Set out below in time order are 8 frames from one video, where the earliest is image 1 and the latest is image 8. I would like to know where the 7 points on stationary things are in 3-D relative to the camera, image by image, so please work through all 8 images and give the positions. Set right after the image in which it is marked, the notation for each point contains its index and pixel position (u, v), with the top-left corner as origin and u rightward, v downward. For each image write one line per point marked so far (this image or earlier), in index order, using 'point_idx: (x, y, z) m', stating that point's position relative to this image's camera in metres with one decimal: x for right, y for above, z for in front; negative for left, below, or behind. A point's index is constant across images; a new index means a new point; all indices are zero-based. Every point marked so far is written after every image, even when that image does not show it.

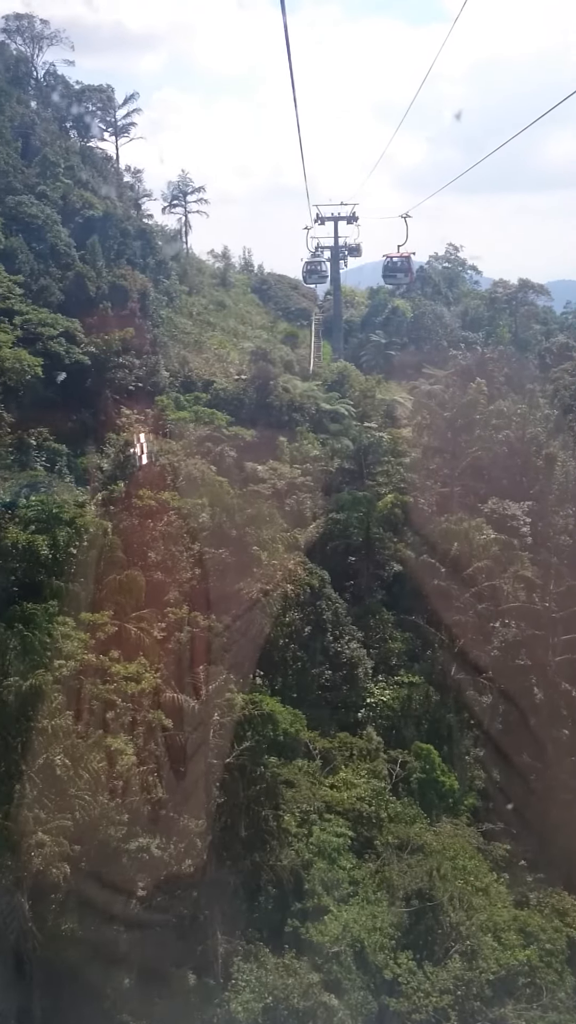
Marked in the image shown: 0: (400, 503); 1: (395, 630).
0: (+2.1, +0.1, +18.1) m
1: (+1.8, -1.9, +16.2) m
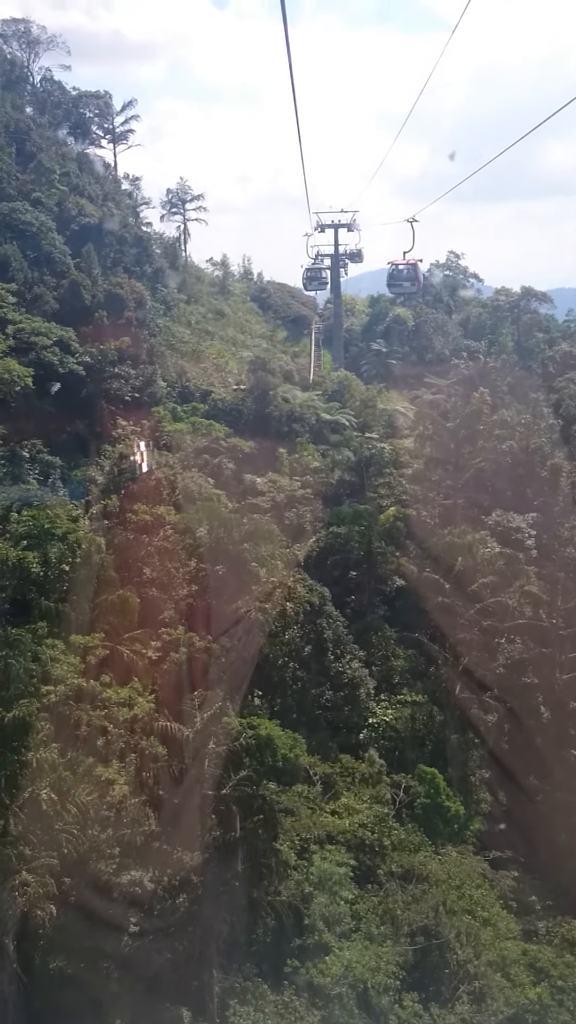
0: (+2.1, -0.1, +17.6) m
1: (+1.8, -2.2, +15.7) m
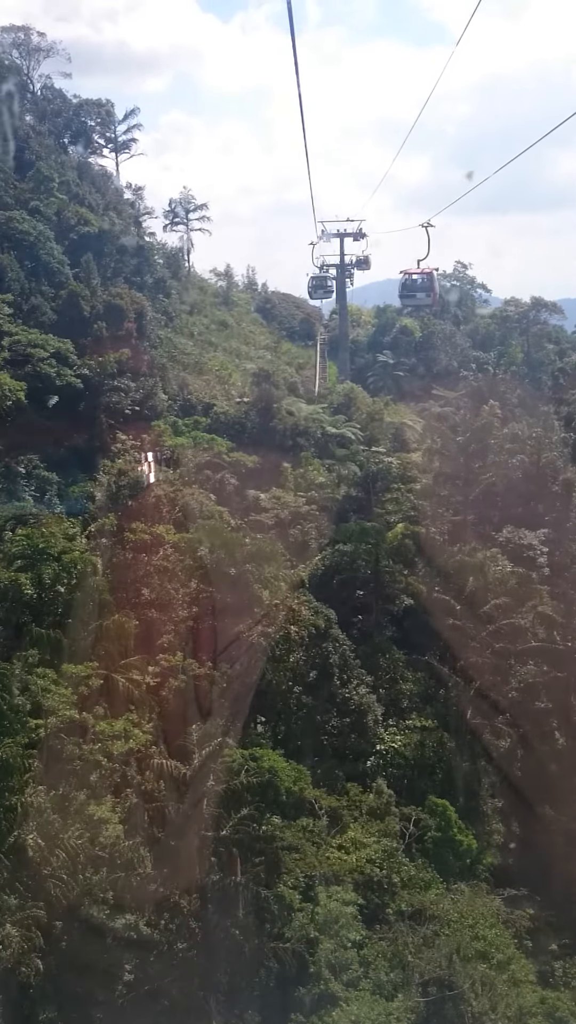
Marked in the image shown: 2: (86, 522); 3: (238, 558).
0: (+2.2, -0.4, +17.1) m
1: (+1.8, -2.4, +15.1) m
2: (-3.1, -0.2, +15.0) m
3: (-0.7, -0.7, +13.6) m
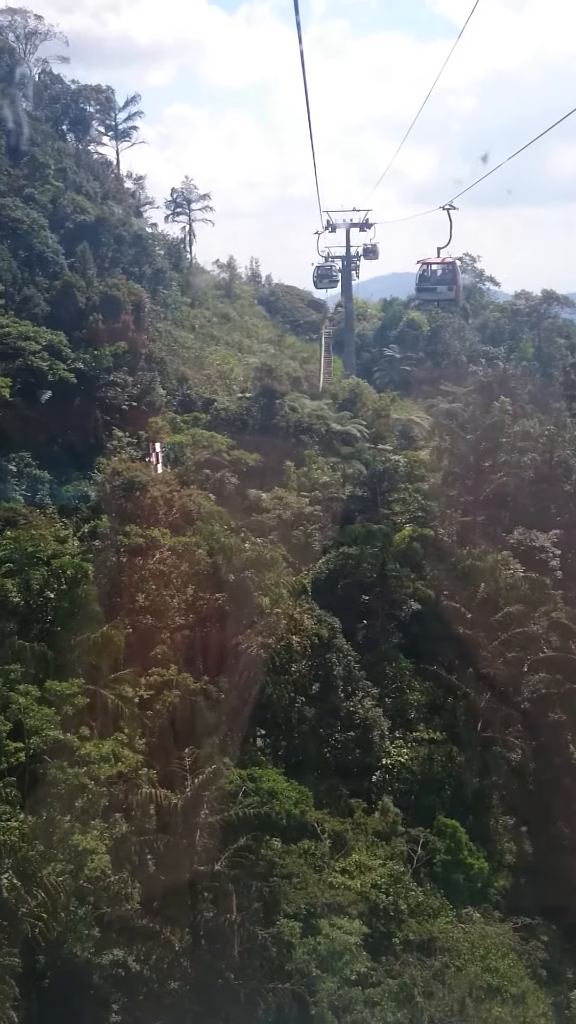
0: (+2.2, -0.4, +16.3) m
1: (+1.8, -2.5, +14.4) m
2: (-3.1, -0.2, +14.3) m
3: (-0.7, -0.7, +12.9) m
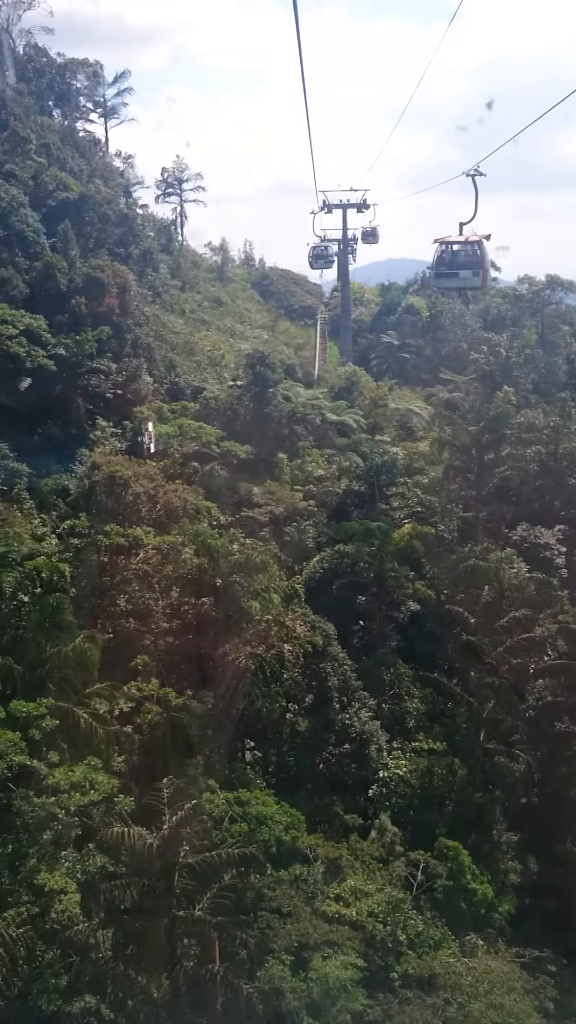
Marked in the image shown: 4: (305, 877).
0: (+2.1, -0.4, +15.5) m
1: (+1.7, -2.4, +13.6) m
2: (-3.2, -0.1, +13.4) m
3: (-0.8, -0.7, +12.0) m
4: (+0.2, -3.7, +9.9) m
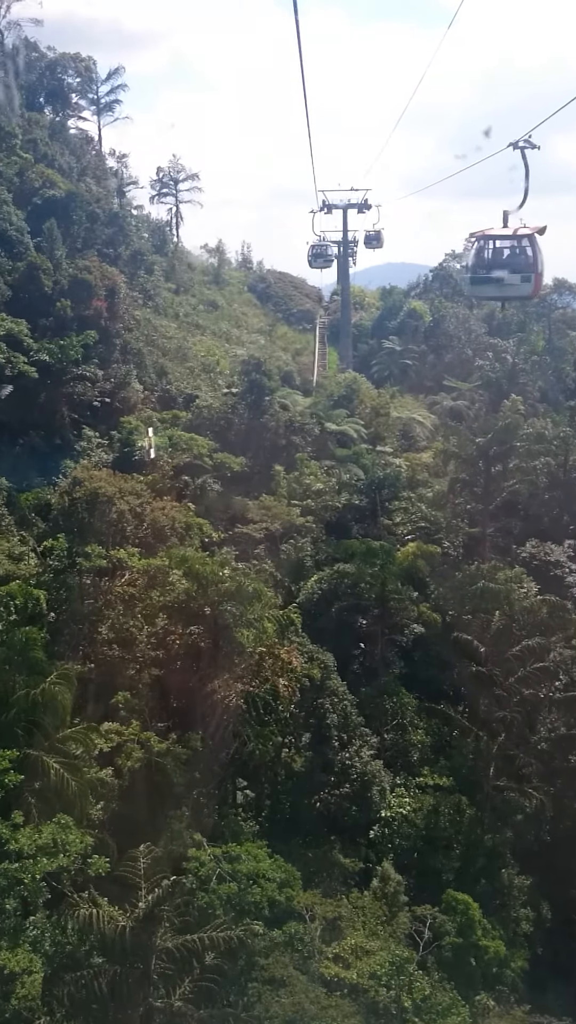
0: (+2.0, -0.6, +14.6) m
1: (+1.7, -2.7, +12.7) m
2: (-3.2, -0.3, +12.5) m
3: (-0.8, -0.9, +11.1) m
4: (+0.1, -3.9, +9.0) m
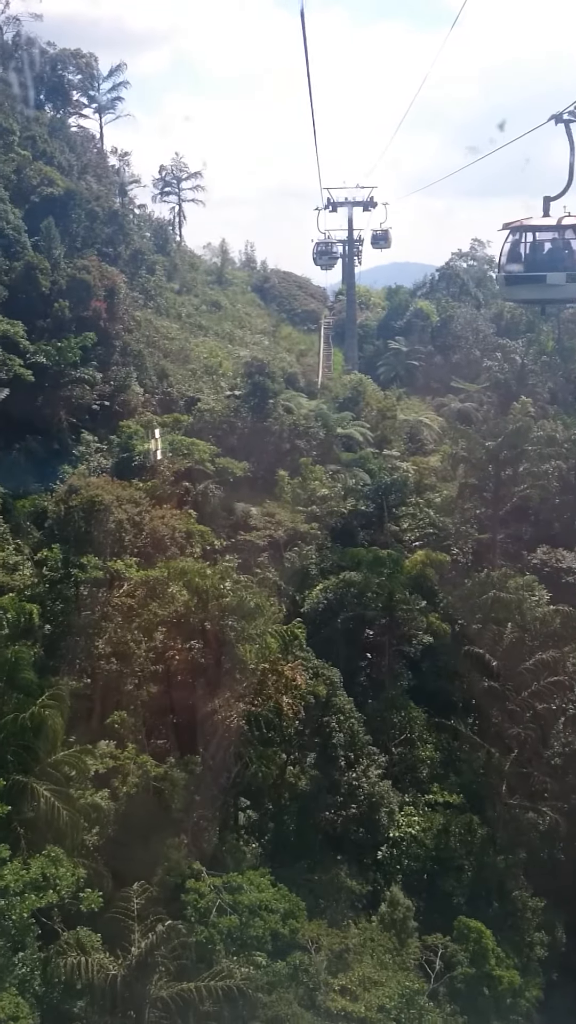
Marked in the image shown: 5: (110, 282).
0: (+2.1, -0.7, +14.1) m
1: (+1.7, -2.8, +12.3) m
2: (-3.2, -0.4, +12.1) m
3: (-0.8, -1.0, +10.7) m
4: (+0.2, -4.0, +8.5) m
5: (-3.2, +4.2, +18.1) m
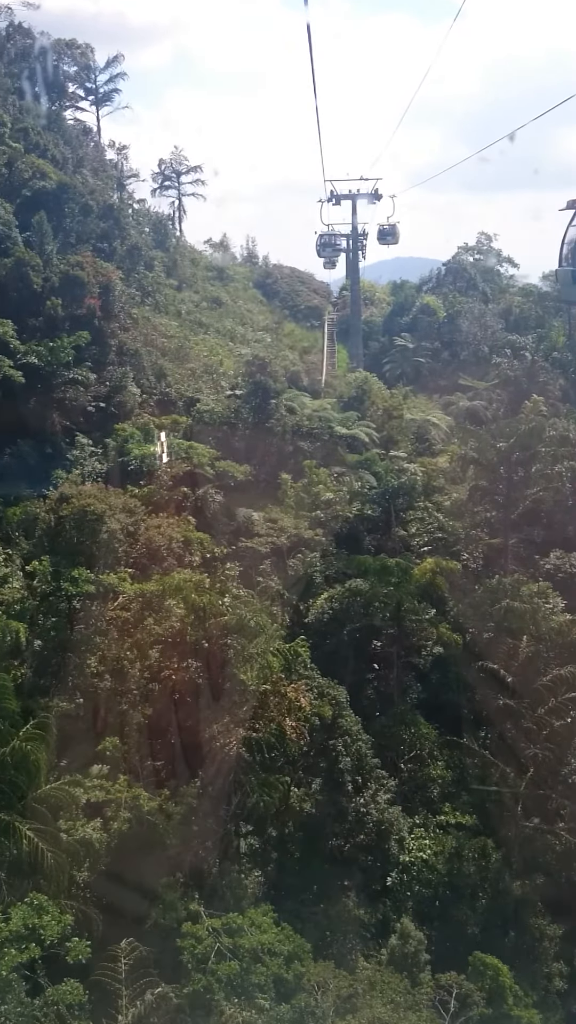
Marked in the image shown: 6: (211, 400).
0: (+2.1, -0.8, +13.5) m
1: (+1.8, -2.9, +11.7) m
2: (-3.1, -0.6, +11.5) m
3: (-0.8, -1.1, +10.1) m
4: (+0.2, -4.1, +7.9) m
5: (-3.2, +4.1, +17.5) m
6: (-1.3, +1.9, +16.8) m
